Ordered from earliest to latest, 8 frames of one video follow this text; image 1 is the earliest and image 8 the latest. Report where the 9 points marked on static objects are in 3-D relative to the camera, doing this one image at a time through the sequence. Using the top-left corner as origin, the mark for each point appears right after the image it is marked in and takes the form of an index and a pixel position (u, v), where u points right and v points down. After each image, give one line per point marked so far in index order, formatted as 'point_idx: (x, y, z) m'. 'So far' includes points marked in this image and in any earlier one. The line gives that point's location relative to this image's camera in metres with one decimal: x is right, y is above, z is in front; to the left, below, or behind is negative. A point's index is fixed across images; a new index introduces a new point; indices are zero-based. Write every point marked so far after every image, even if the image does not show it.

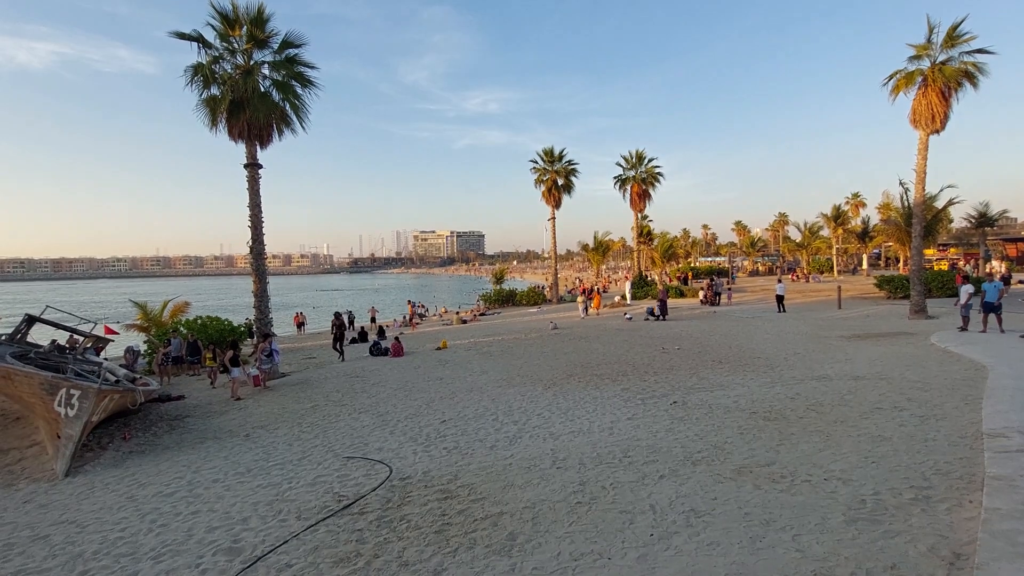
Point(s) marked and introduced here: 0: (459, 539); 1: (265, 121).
0: (-0.4, -2.0, +4.2) m
1: (-6.7, +4.6, +14.2) m
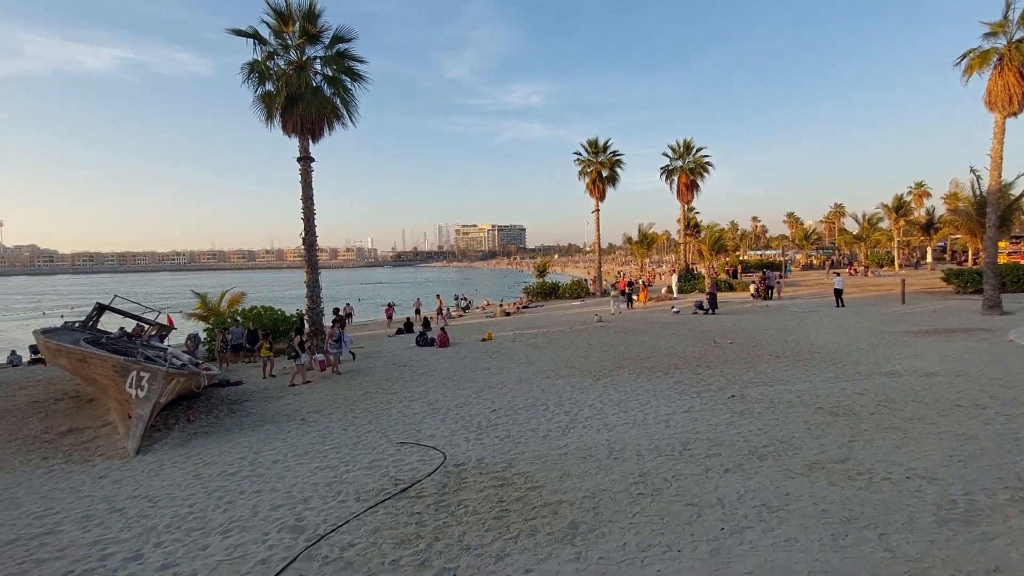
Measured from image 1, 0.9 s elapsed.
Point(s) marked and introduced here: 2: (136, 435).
0: (+0.1, -1.9, +4.2) m
1: (-5.5, +4.8, +14.5) m
2: (-6.0, -2.4, +8.3) m
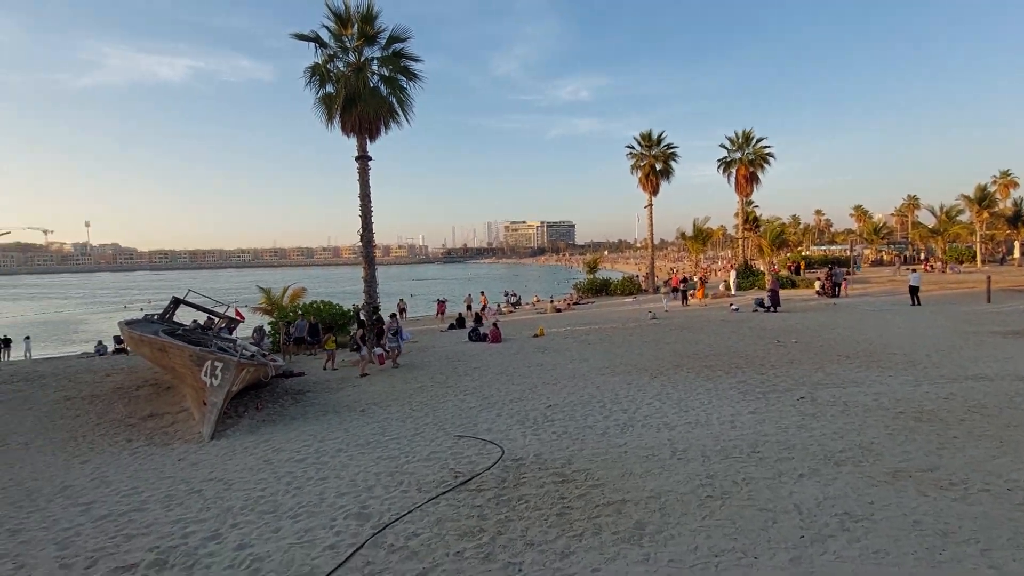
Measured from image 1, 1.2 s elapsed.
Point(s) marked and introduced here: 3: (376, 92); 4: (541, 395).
0: (+0.6, -1.9, +4.1) m
1: (-3.9, +5.0, +14.9) m
2: (-5.1, -2.3, +8.8) m
3: (-3.9, +5.6, +14.8) m
4: (+0.5, -1.9, +9.0) m
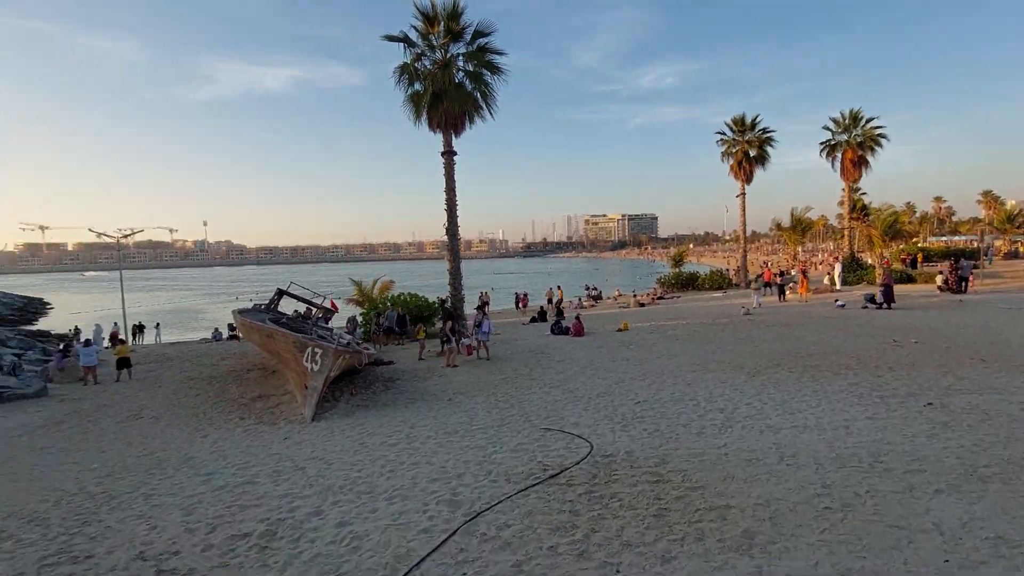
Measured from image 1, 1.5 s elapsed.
0: (+1.3, -1.8, +3.8) m
1: (-1.5, +5.2, +15.1) m
2: (-3.6, -2.1, +9.4) m
3: (-1.5, +5.8, +15.1) m
4: (+2.0, -1.7, +8.7) m
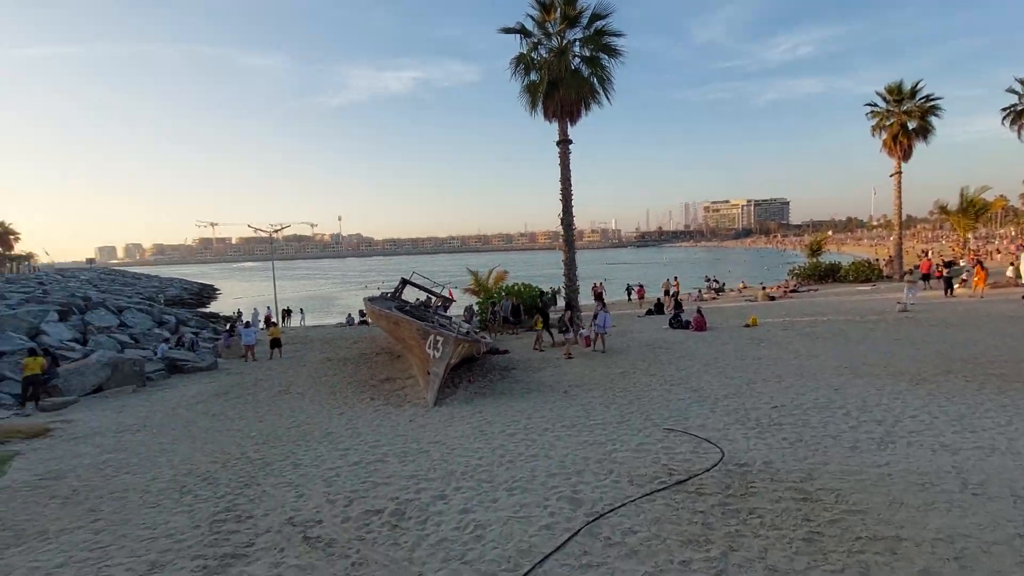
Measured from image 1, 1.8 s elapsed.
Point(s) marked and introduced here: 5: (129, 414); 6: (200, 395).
0: (+2.1, -1.7, +3.4) m
1: (+1.8, +5.5, +14.8) m
2: (-1.5, -1.9, +9.8) m
3: (+1.9, +6.1, +14.7) m
4: (+3.9, -1.6, +8.0) m
5: (-8.0, -2.6, +10.9) m
6: (-7.6, -2.6, +12.6) m
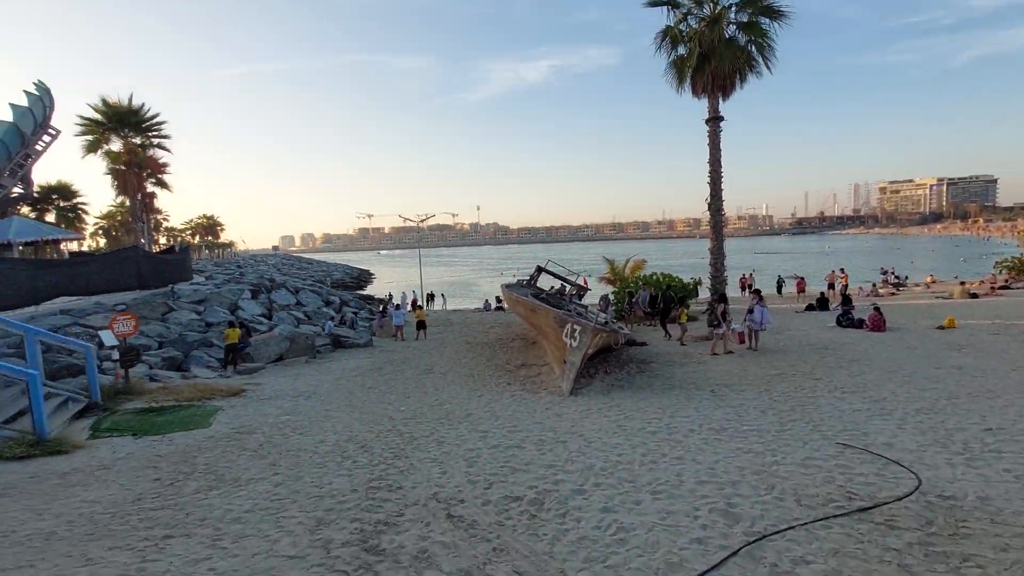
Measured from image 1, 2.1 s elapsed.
0: (+3.0, -1.7, +2.5) m
1: (+5.7, +5.7, +13.5) m
2: (+1.1, -1.7, +9.7) m
3: (+5.7, +6.3, +13.4) m
4: (+5.8, -1.6, +6.6) m
5: (-5.0, -2.2, +12.4) m
6: (-4.1, -2.2, +13.9) m
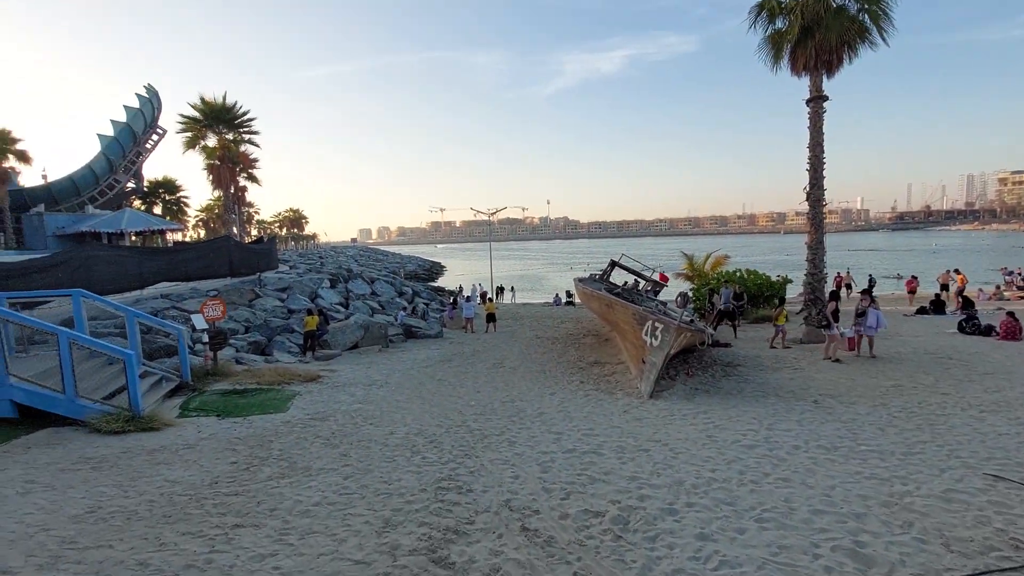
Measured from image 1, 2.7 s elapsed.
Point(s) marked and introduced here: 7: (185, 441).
0: (+3.3, -1.7, +1.7) m
1: (+7.6, +5.7, +12.1) m
2: (+2.4, -1.6, +9.0) m
3: (+7.6, +6.4, +12.0) m
4: (+6.7, -1.6, +5.3) m
5: (-3.3, -2.0, +12.5) m
6: (-2.2, -1.9, +13.9) m
7: (-4.7, -2.2, +7.4) m
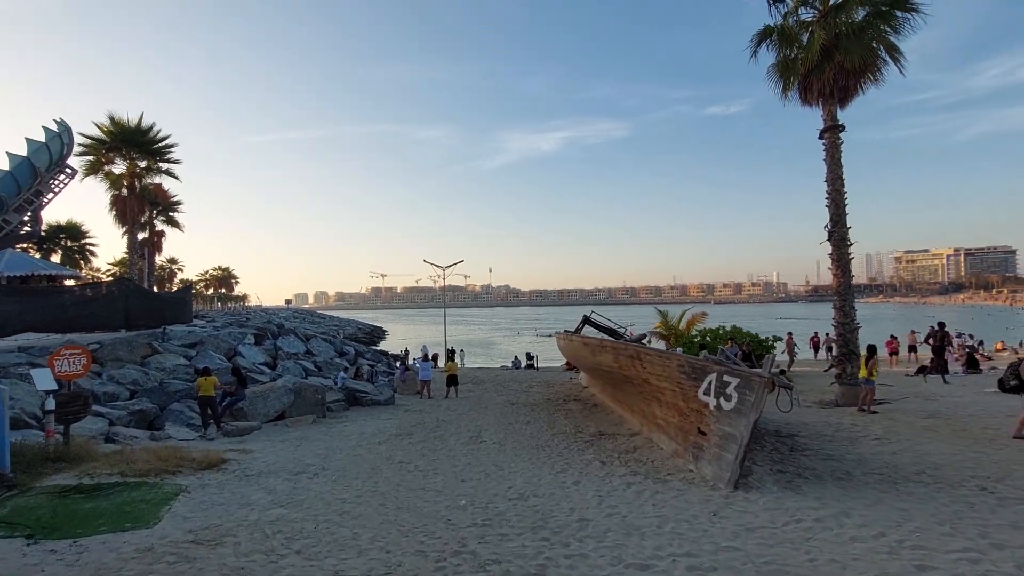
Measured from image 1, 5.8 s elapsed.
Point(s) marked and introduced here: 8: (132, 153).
0: (+4.3, -1.3, -0.9) m
1: (+7.3, +4.7, +10.8) m
2: (+2.5, -2.0, +6.2) m
3: (+7.4, +5.4, +10.8) m
4: (+7.2, -1.6, +3.1) m
5: (-3.5, -2.8, +9.0) m
6: (-2.6, -2.9, +10.5) m
7: (-4.3, -2.3, +3.8) m
8: (-14.2, +5.0, +19.5) m
